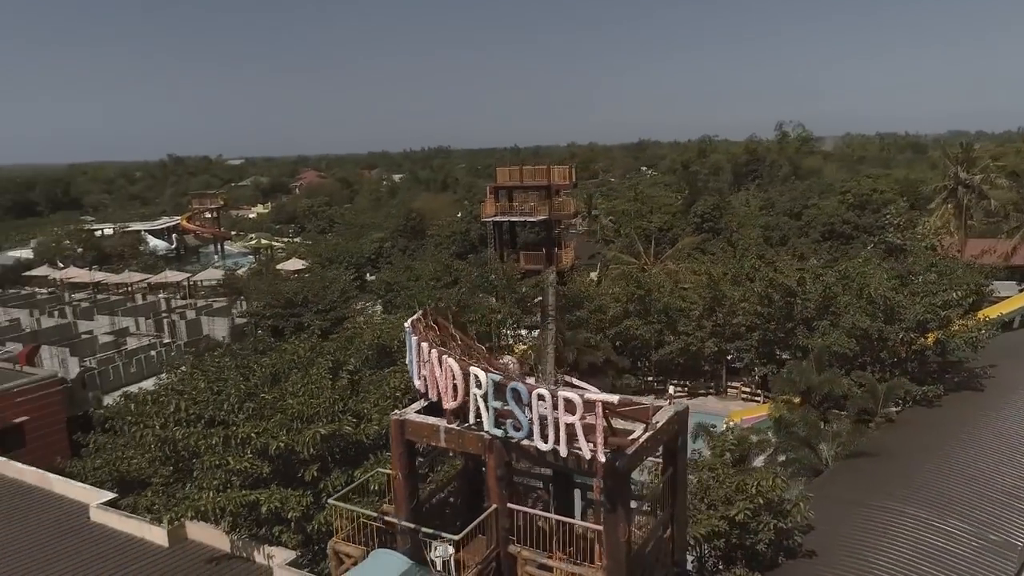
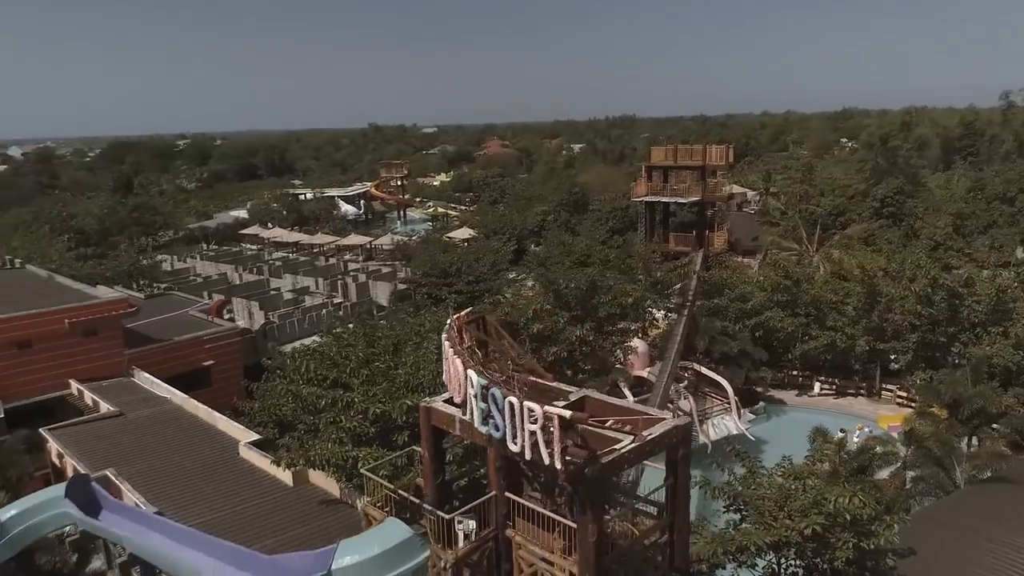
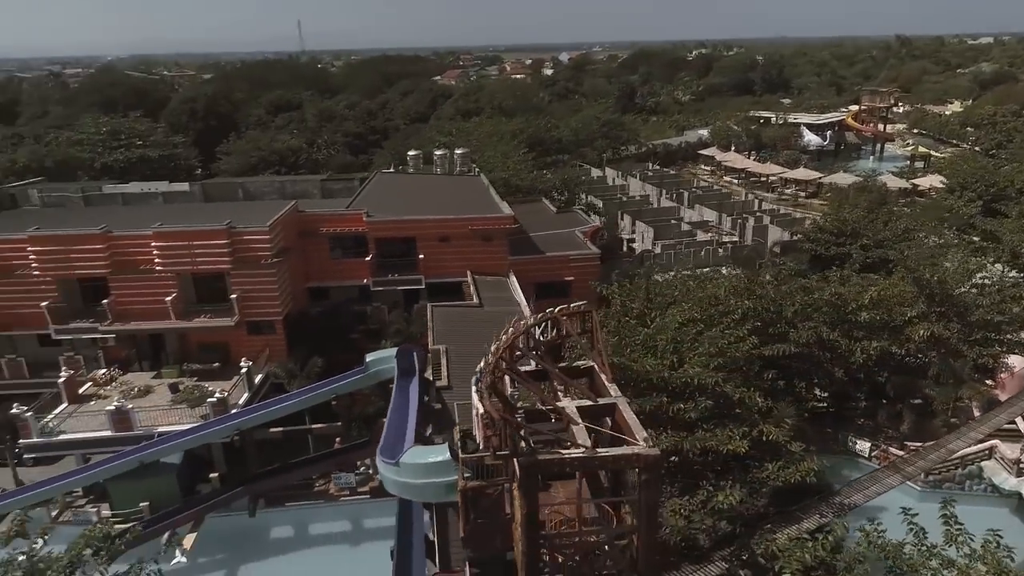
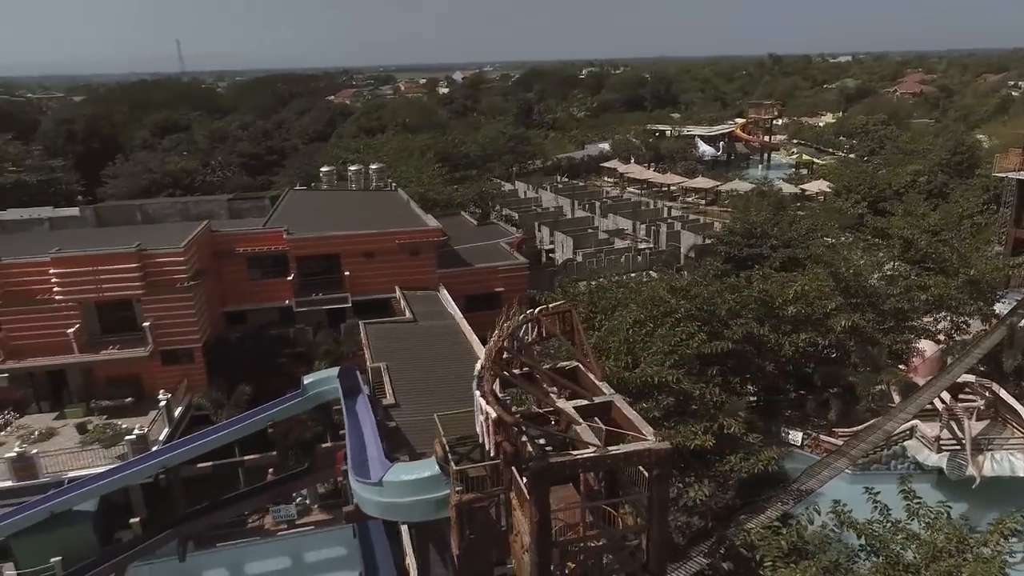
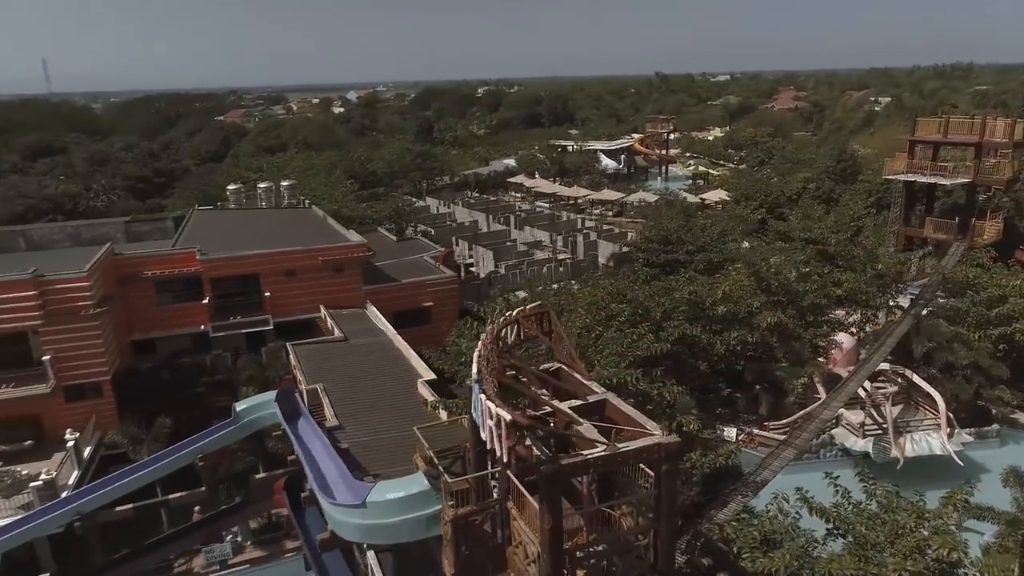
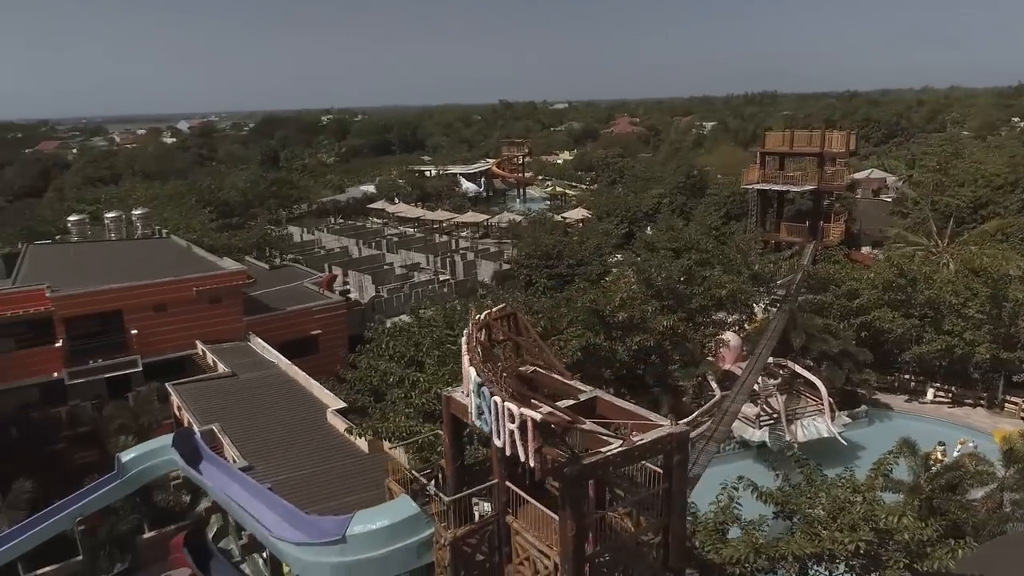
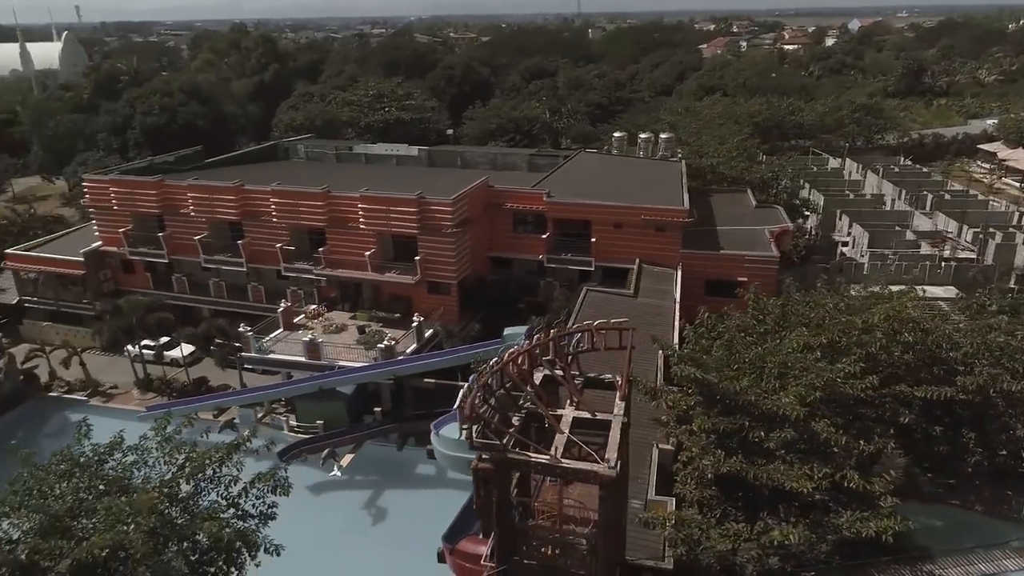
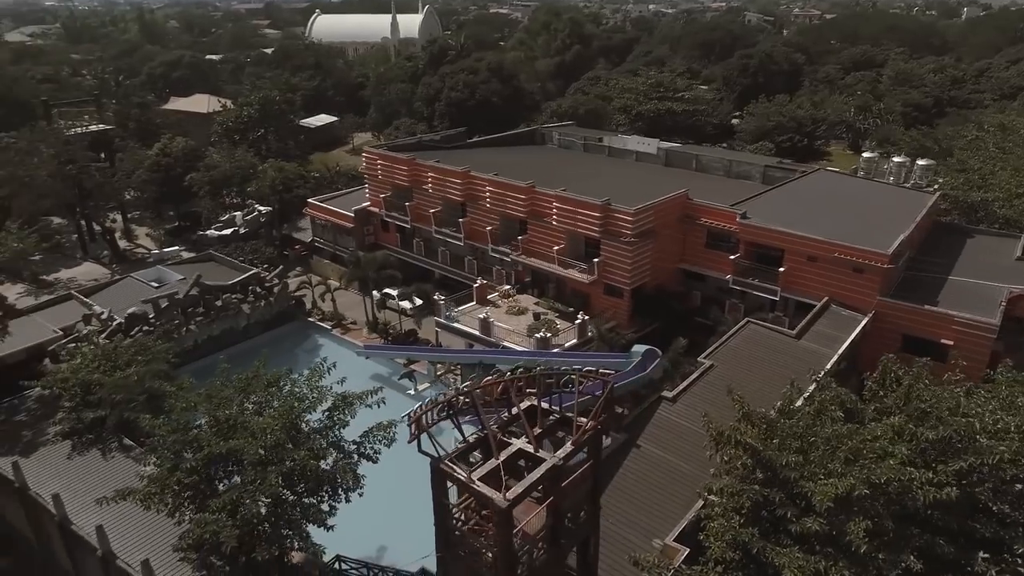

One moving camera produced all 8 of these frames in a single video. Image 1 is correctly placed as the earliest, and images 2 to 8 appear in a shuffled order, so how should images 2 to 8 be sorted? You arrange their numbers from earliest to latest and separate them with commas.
2, 6, 5, 4, 3, 7, 8
